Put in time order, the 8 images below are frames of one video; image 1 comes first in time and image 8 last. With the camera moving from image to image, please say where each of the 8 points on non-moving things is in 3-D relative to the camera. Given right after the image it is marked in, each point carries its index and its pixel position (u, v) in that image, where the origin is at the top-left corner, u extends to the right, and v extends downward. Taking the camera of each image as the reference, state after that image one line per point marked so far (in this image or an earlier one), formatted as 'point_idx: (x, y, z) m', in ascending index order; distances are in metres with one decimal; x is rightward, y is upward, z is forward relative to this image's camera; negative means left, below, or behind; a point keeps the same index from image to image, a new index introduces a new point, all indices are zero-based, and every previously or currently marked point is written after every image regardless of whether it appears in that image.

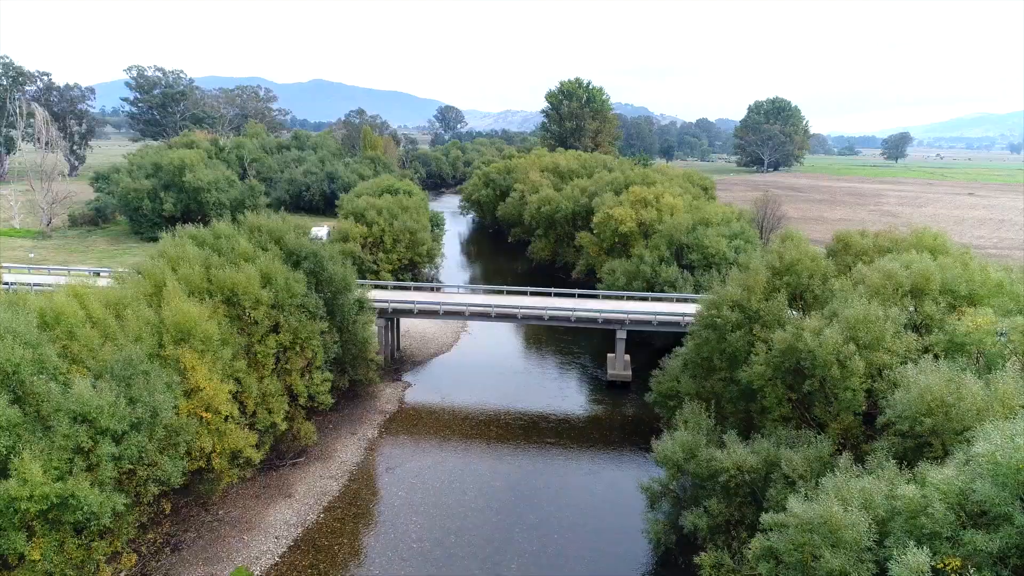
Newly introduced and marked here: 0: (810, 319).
0: (+8.2, -0.9, +19.9) m
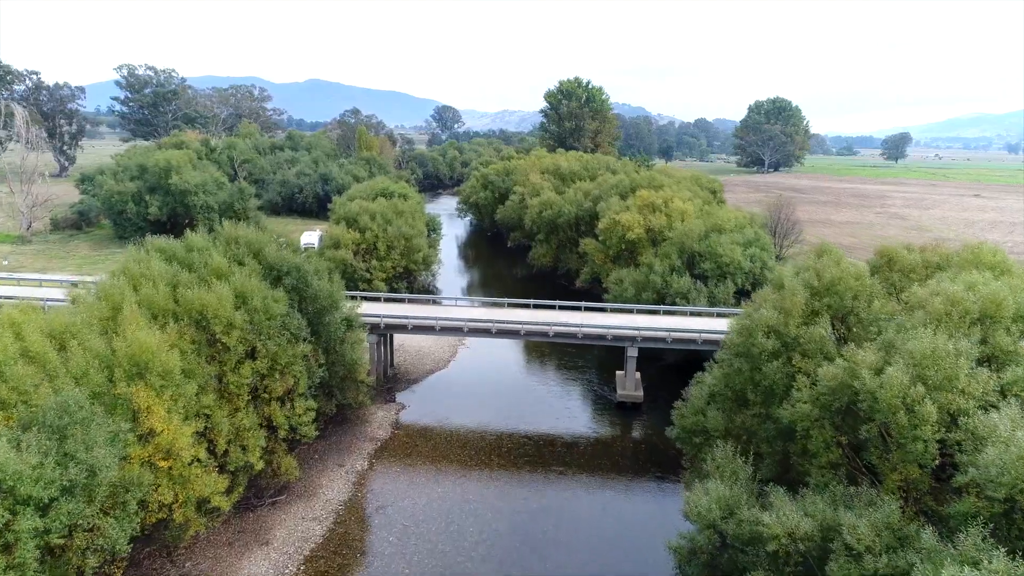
0: (+8.4, -1.5, +17.2) m
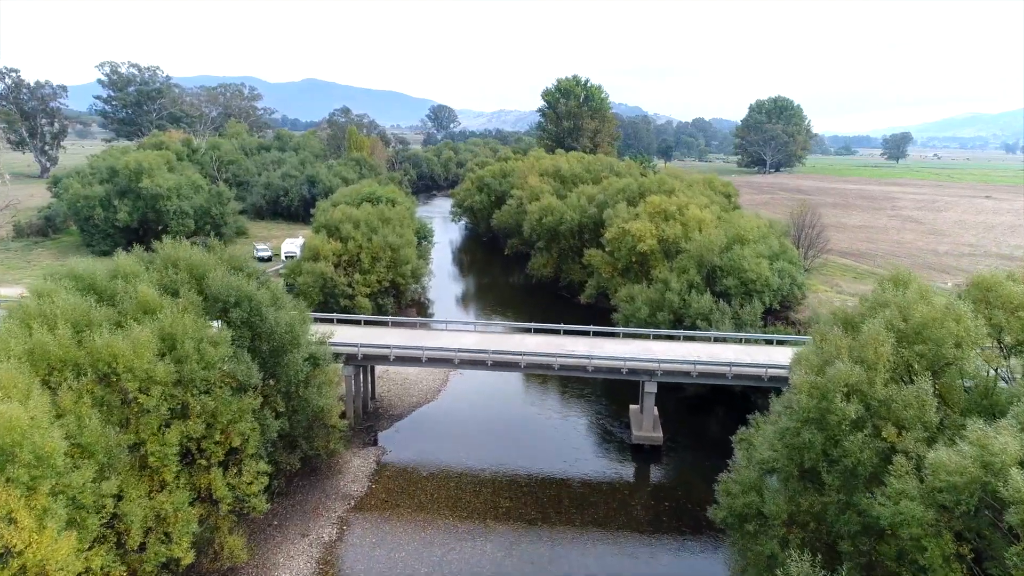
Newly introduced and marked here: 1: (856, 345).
0: (+8.4, -2.5, +12.5) m
1: (+7.8, -1.3, +16.5) m
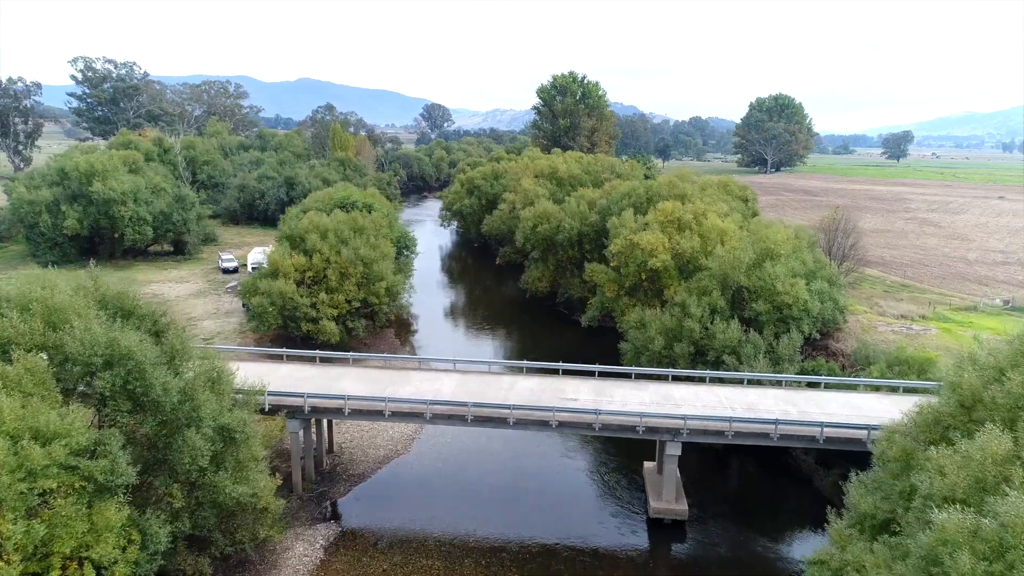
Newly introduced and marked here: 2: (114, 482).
0: (+8.1, -3.7, +6.5) m
1: (+7.4, -2.4, +10.5) m
2: (-7.8, -3.8, +13.9) m
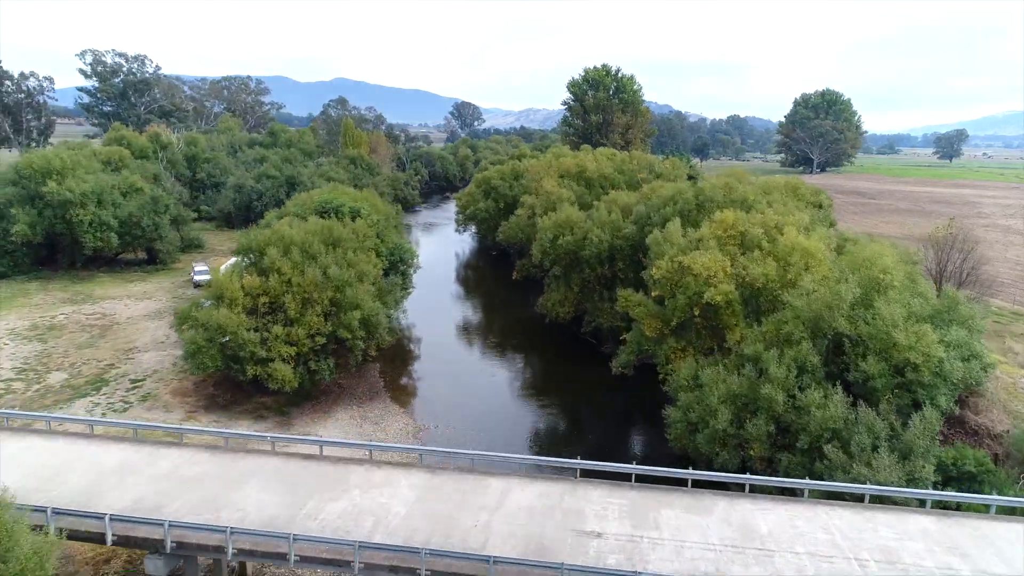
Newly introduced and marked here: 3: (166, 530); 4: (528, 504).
0: (+7.0, -5.1, -3.0) m
1: (+6.5, -3.9, +1.0) m
2: (-8.5, -5.1, +5.1) m
3: (-7.1, -5.0, +14.9) m
4: (+0.4, -4.9, +16.8) m
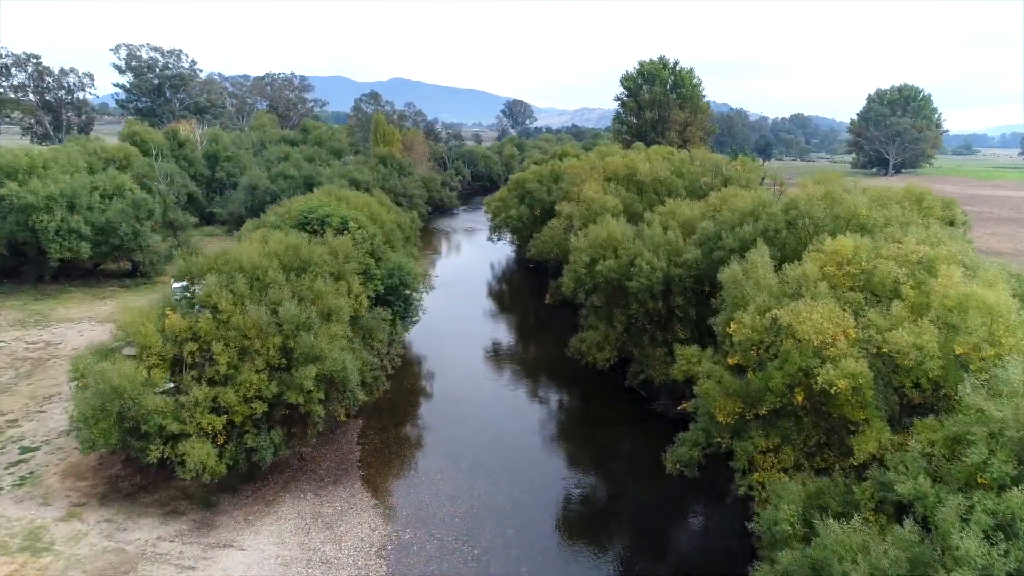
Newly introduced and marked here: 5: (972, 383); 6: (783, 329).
0: (+4.8, -6.9, -12.3) m
1: (+4.7, -5.6, -8.3) m
2: (-10.0, -6.5, -3.2) m
3: (-7.9, -6.5, +6.5) m
4: (-0.3, -6.5, +7.8) m
5: (+9.2, -1.9, +14.4) m
6: (+6.6, -1.0, +17.5) m
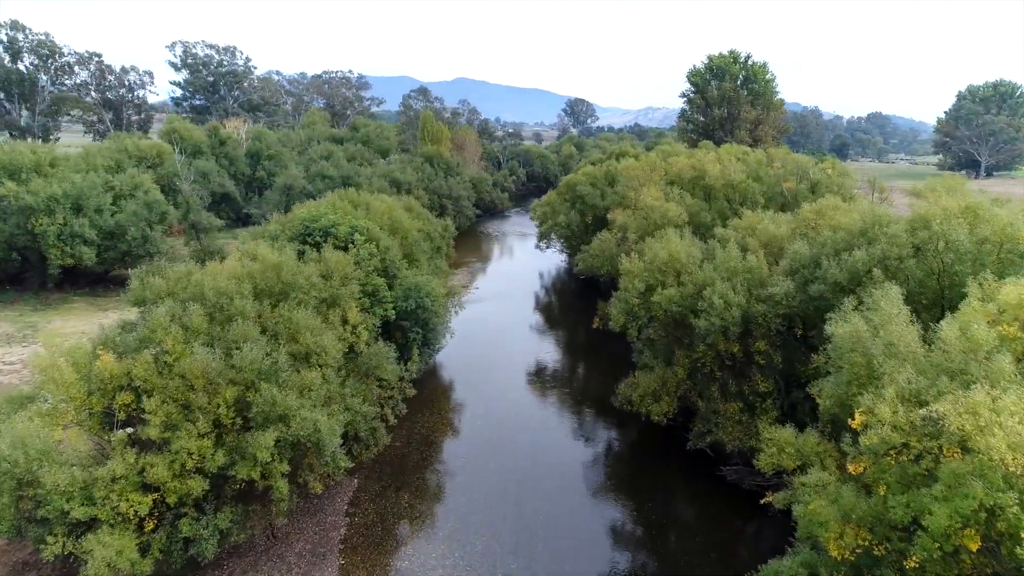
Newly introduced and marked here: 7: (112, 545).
0: (+2.3, -8.0, -18.6) m
1: (+2.5, -6.8, -14.6) m
2: (-11.7, -7.4, -8.2) m
3: (-8.9, -7.4, +1.2) m
4: (-1.1, -7.6, +1.9) m
5: (+9.0, -3.2, +7.7) m
6: (+6.6, -2.2, +11.0) m
7: (-8.7, -5.6, +15.7) m
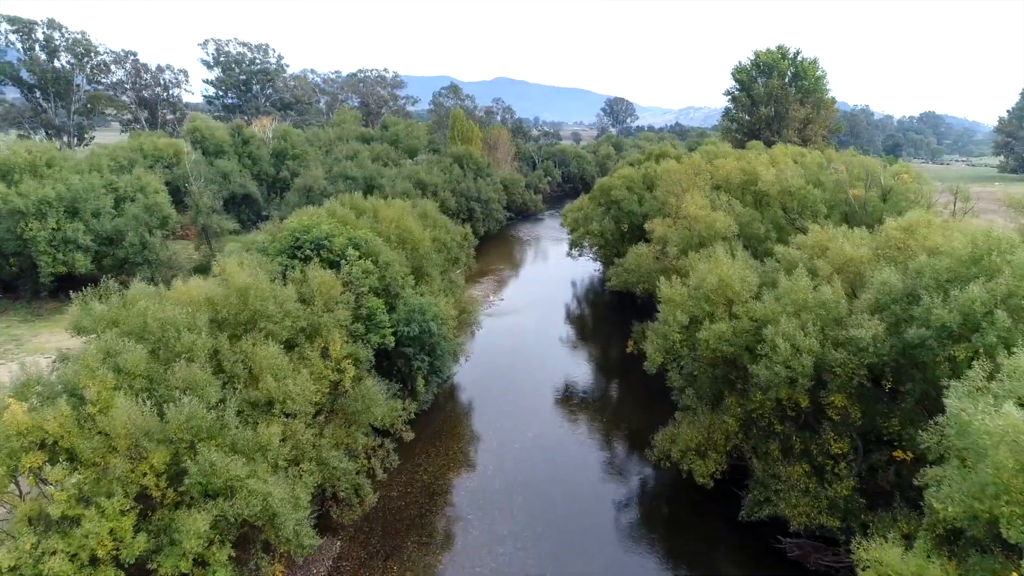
0: (+0.4, -8.9, -22.7) m
1: (+0.9, -7.6, -18.7) m
2: (-13.1, -8.1, -11.7) m
3: (-9.7, -8.1, -2.4) m
4: (-2.0, -8.4, -2.1) m
5: (+8.5, -4.2, +3.1) m
6: (+6.3, -3.1, +6.6) m
7: (-8.8, -6.3, +12.1) m
